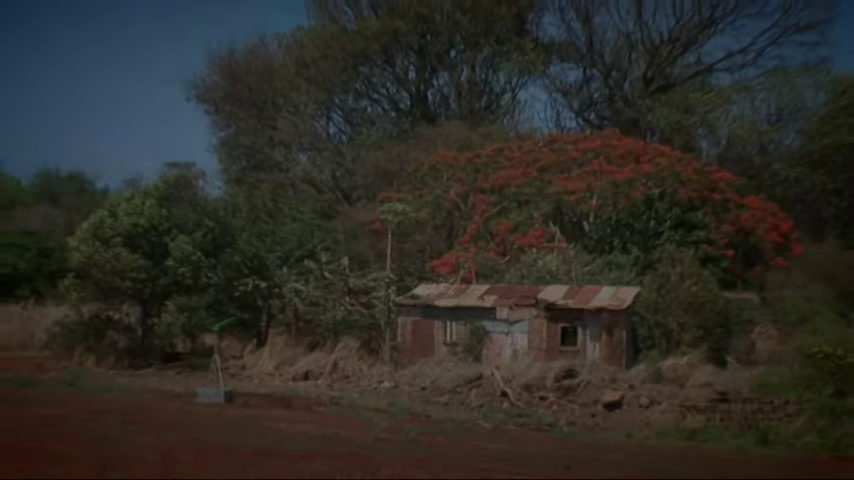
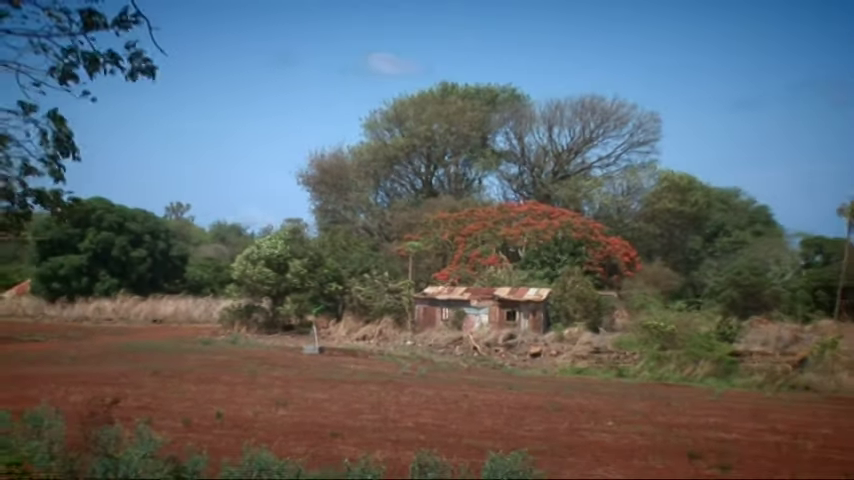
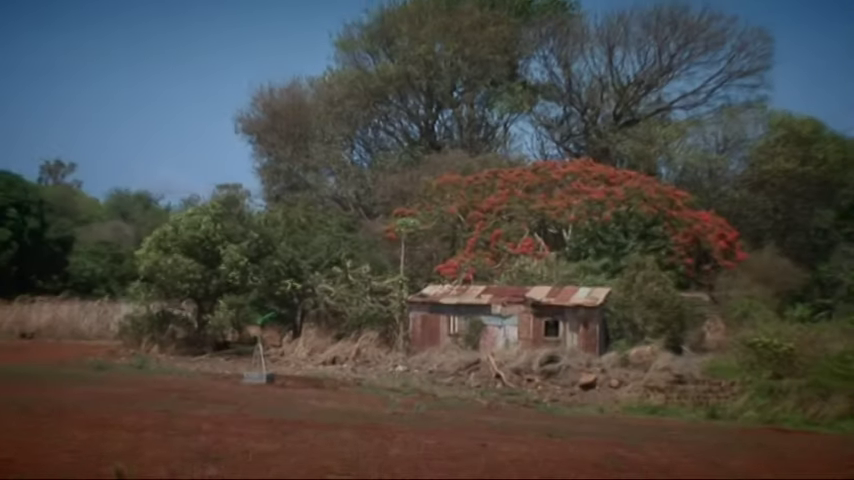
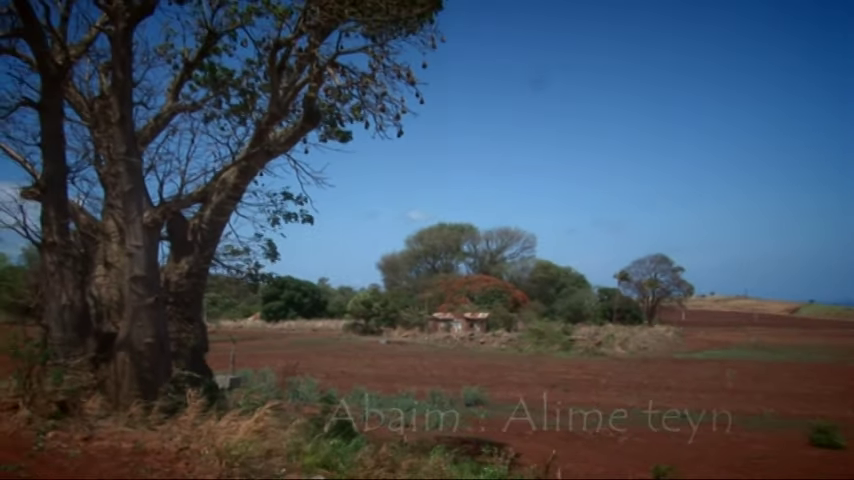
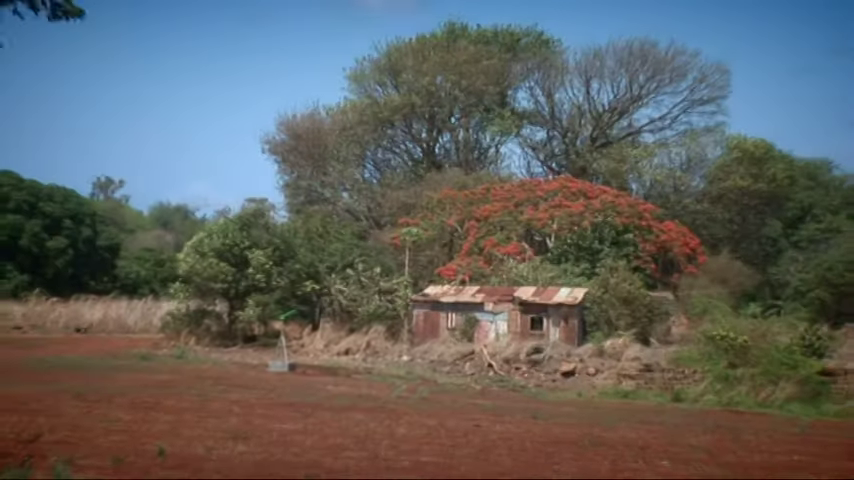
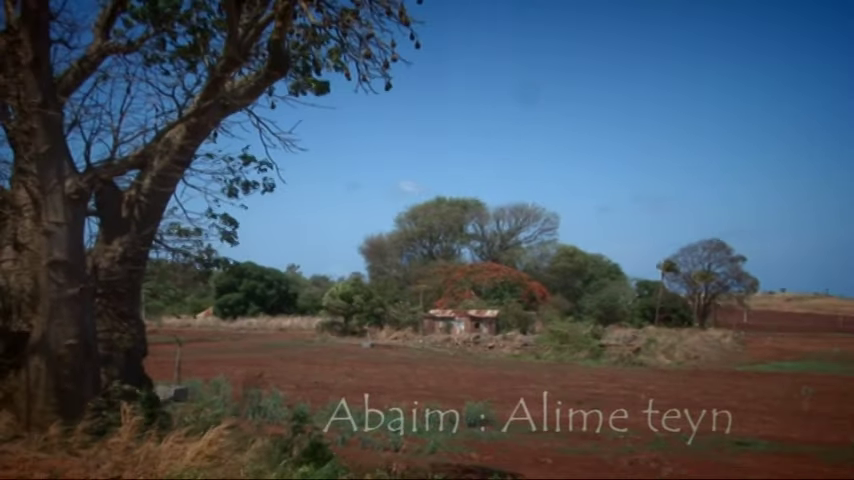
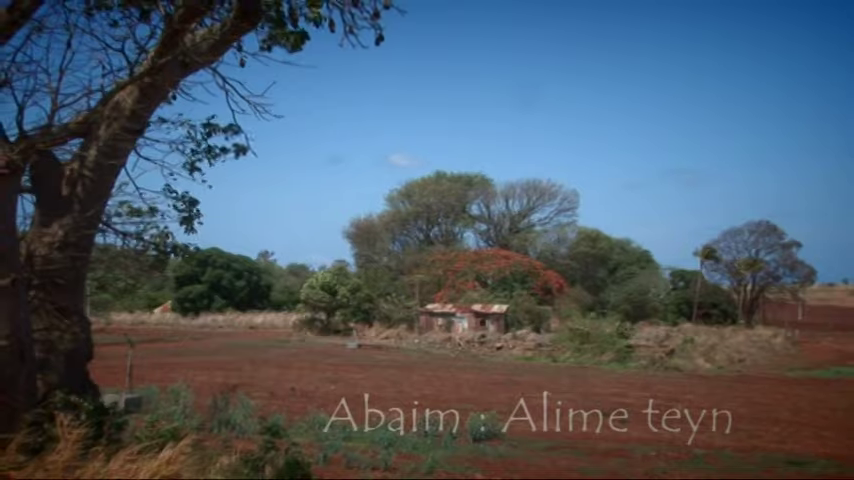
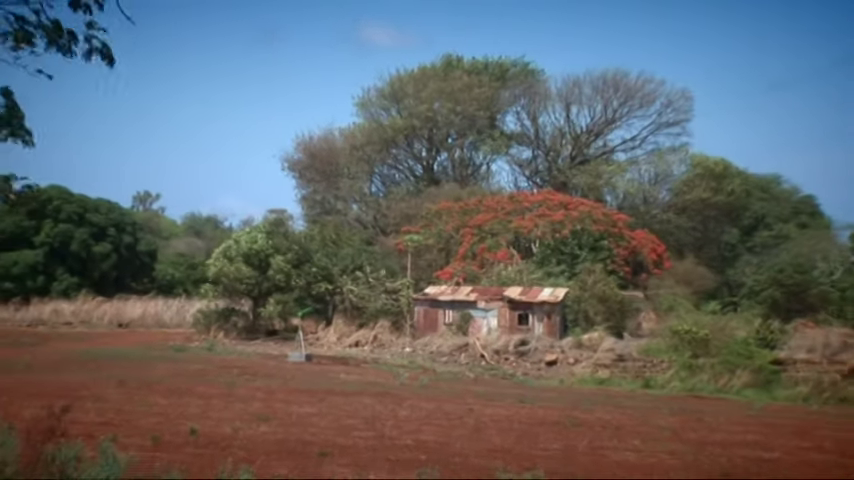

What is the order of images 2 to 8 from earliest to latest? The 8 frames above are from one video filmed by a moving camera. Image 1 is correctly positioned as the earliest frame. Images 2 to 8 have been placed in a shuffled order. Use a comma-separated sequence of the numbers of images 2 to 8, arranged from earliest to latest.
3, 5, 8, 2, 7, 6, 4
